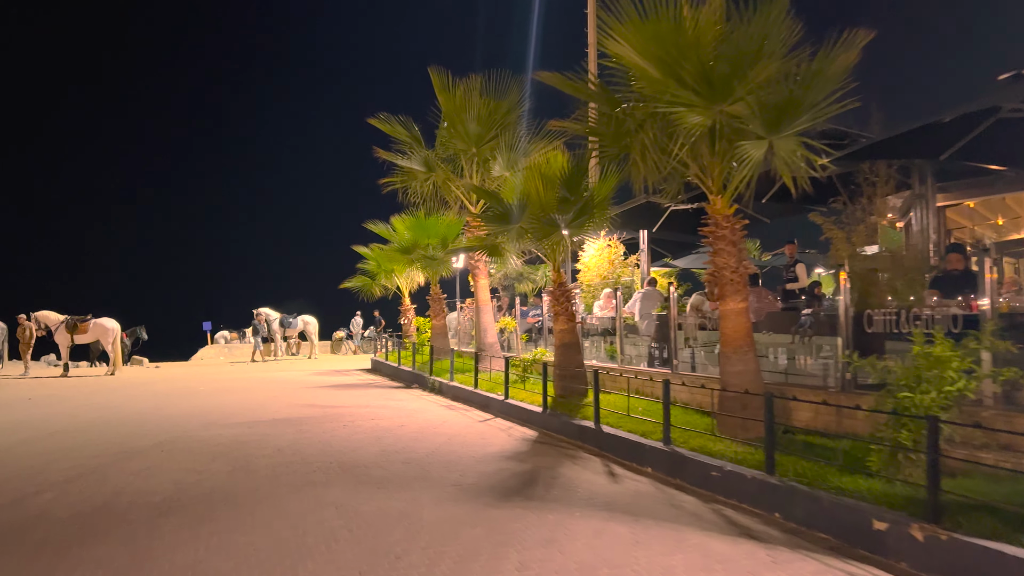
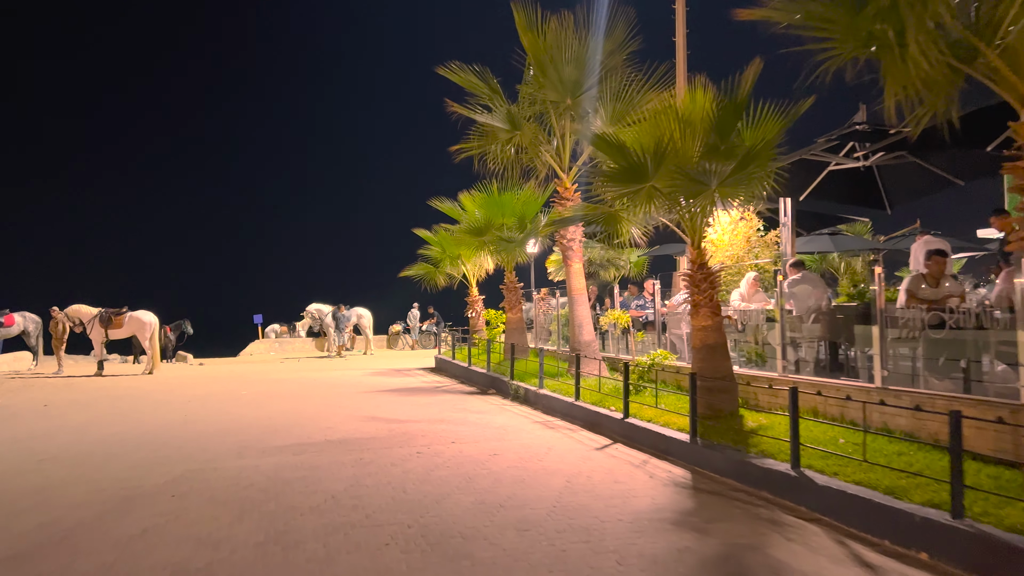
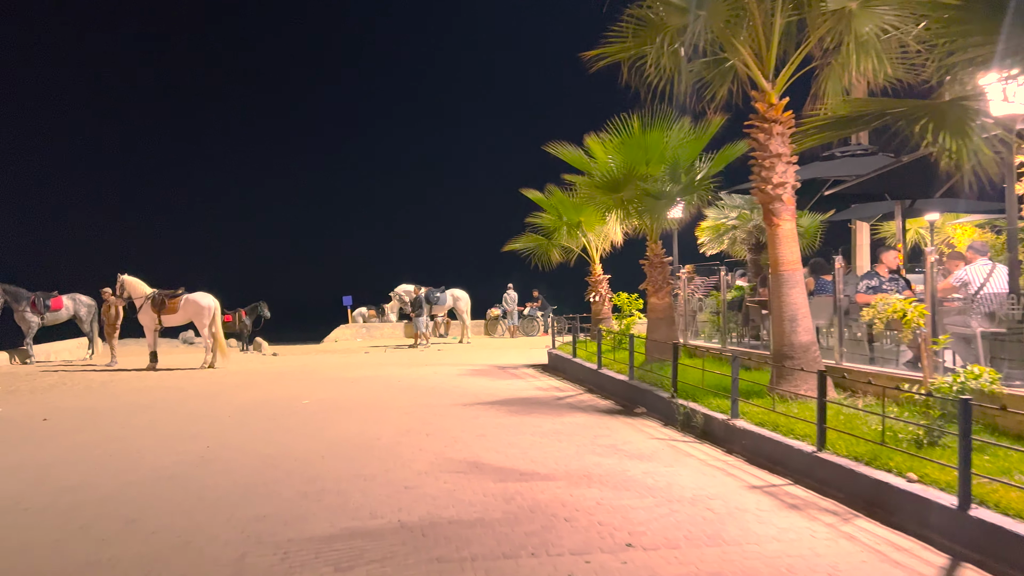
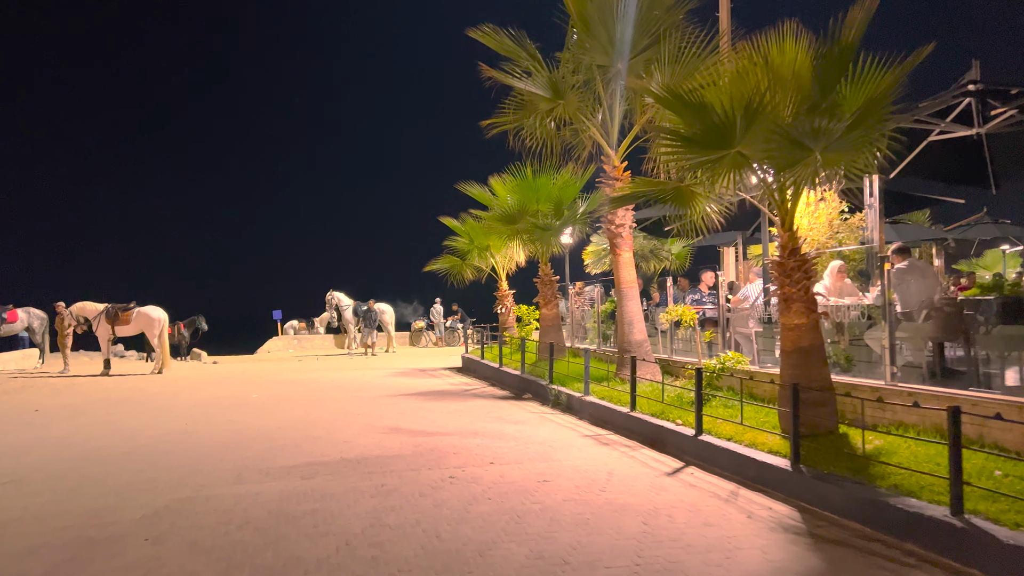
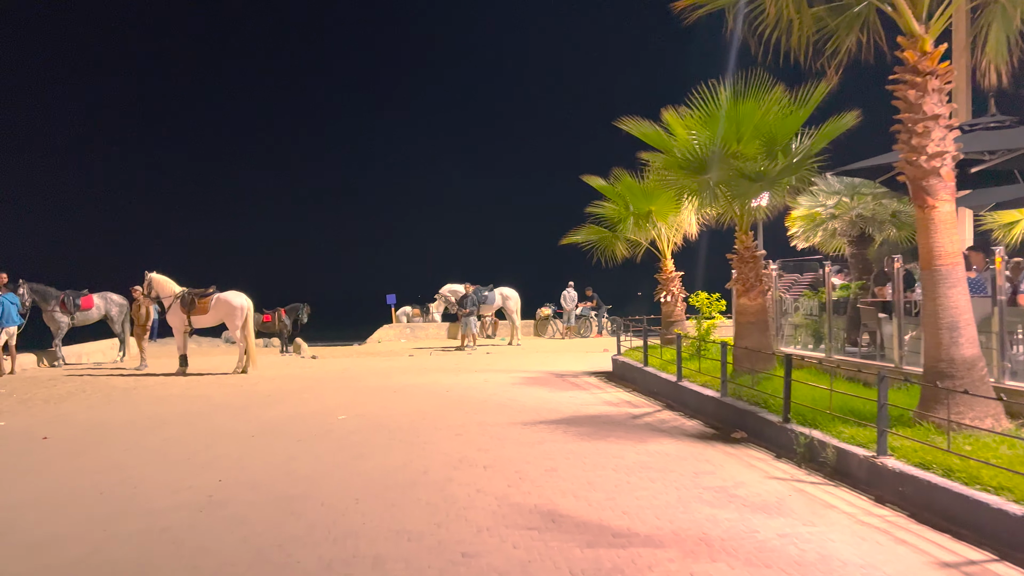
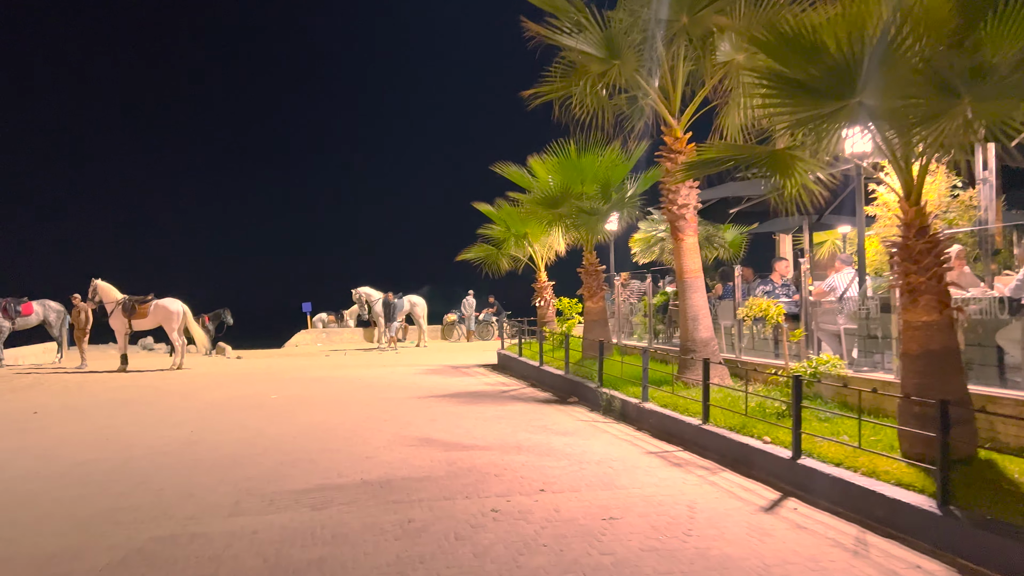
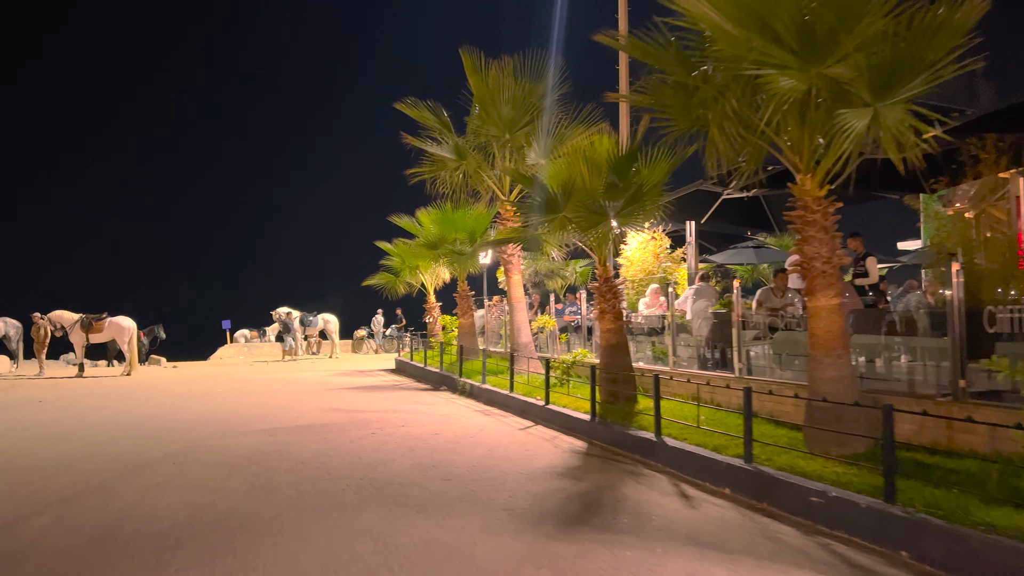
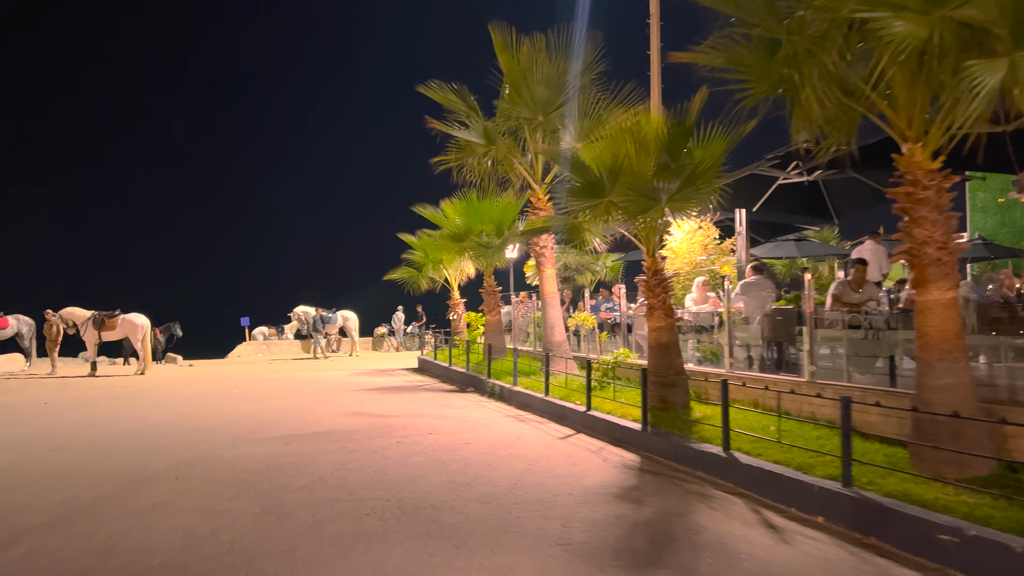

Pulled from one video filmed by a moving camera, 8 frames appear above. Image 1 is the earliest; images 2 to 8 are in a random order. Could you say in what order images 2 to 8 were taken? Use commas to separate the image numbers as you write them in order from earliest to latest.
7, 8, 2, 4, 6, 3, 5
